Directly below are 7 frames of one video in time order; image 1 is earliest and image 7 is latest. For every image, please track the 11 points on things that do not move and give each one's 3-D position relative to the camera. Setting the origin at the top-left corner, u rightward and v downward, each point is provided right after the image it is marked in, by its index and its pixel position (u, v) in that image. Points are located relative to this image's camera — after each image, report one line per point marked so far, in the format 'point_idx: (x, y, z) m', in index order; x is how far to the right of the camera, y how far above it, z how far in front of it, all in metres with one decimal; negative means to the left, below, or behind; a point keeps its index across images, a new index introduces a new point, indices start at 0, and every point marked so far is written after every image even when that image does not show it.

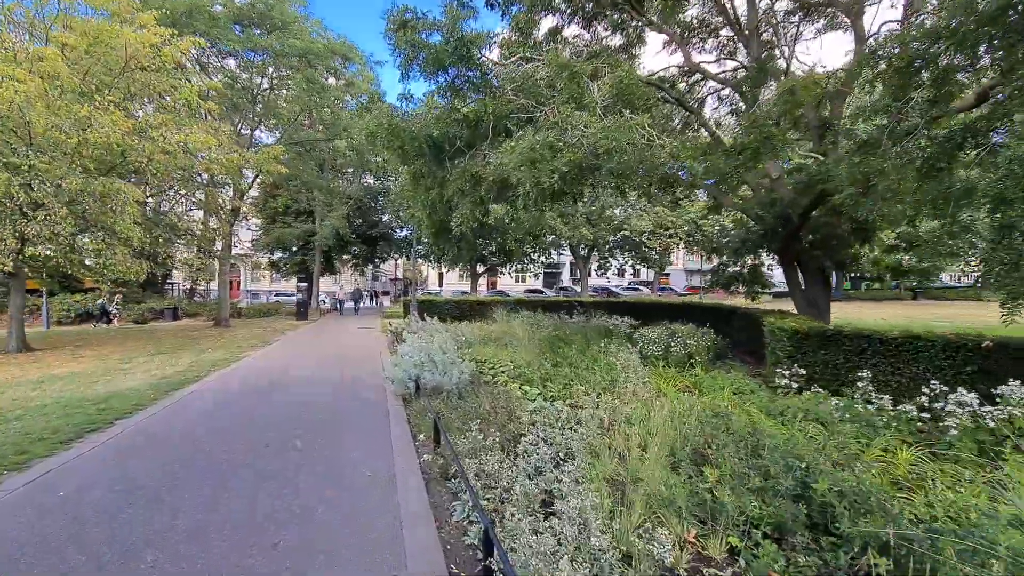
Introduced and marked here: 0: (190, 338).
0: (-9.8, -1.5, +14.8) m
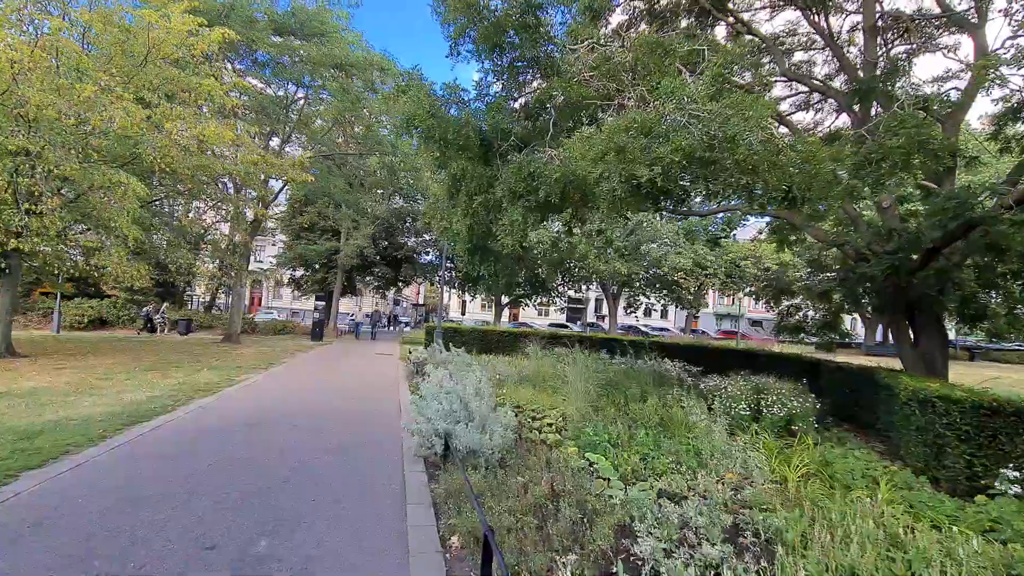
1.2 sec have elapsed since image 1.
0: (-8.9, -1.9, +13.5) m
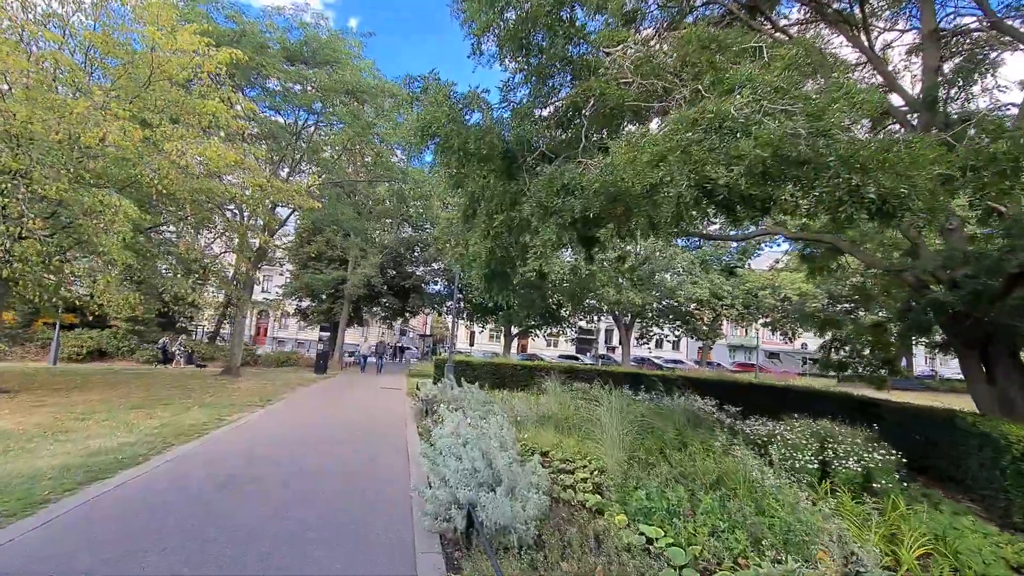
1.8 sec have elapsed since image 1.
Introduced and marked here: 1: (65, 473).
0: (-8.5, -2.6, +12.6) m
1: (-4.4, -1.8, +4.7) m
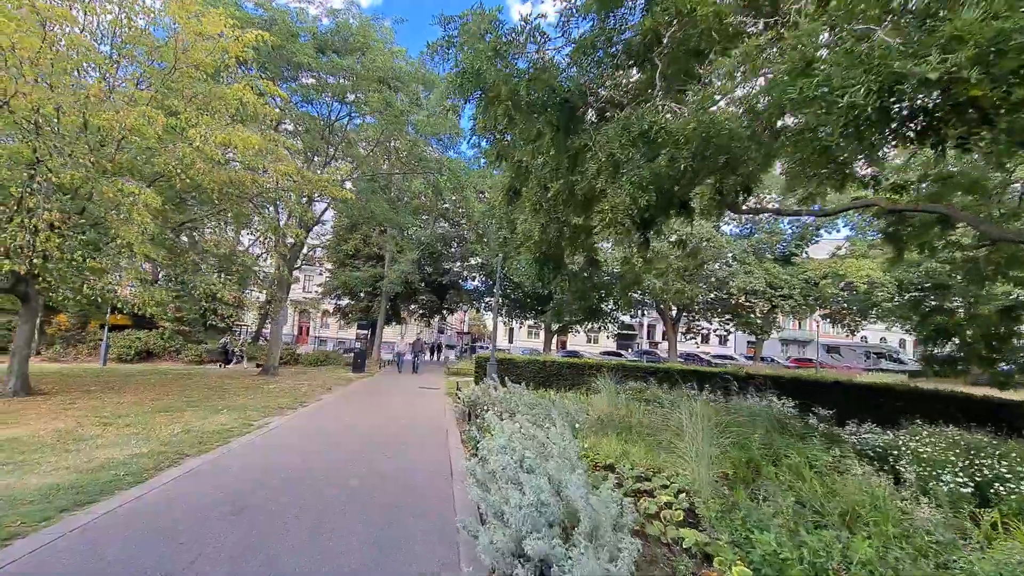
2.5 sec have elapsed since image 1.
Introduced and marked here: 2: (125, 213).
0: (-7.3, -2.6, +12.2) m
1: (-3.8, -1.7, +4.1) m
2: (-7.1, +1.4, +8.9) m
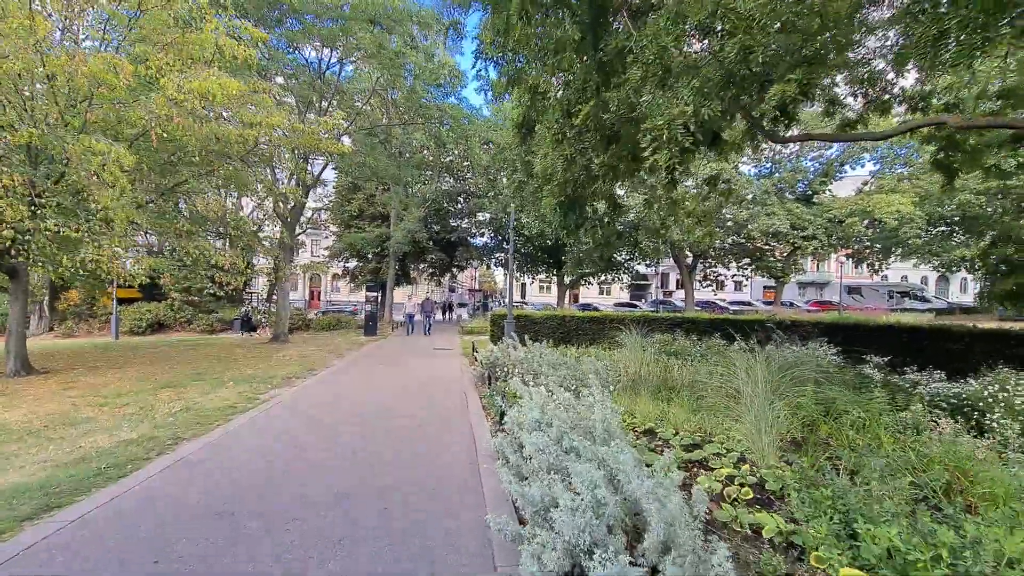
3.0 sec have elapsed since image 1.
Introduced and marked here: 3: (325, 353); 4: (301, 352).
0: (-6.8, -1.8, +11.8) m
1: (-3.6, -1.5, +3.5) m
2: (-6.9, +1.9, +8.1) m
3: (-5.0, -1.7, +13.0) m
4: (-5.8, -1.7, +13.3) m
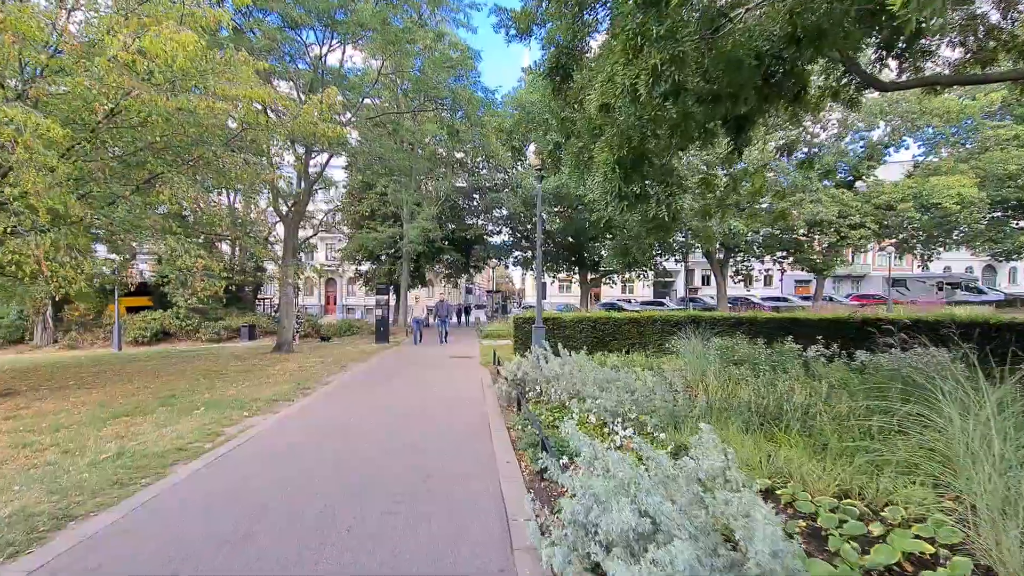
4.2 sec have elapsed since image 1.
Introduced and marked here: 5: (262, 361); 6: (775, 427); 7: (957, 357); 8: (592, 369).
0: (-6.2, -1.9, +10.4) m
1: (-3.3, -1.5, +2.0) m
2: (-6.5, +1.7, +6.7) m
3: (-4.4, -1.8, +11.5) m
4: (-5.2, -1.8, +11.8) m
5: (-6.5, -1.9, +12.6) m
6: (+2.5, -1.3, +4.7) m
7: (+5.5, -0.9, +5.8) m
8: (+1.0, -1.1, +6.7) m
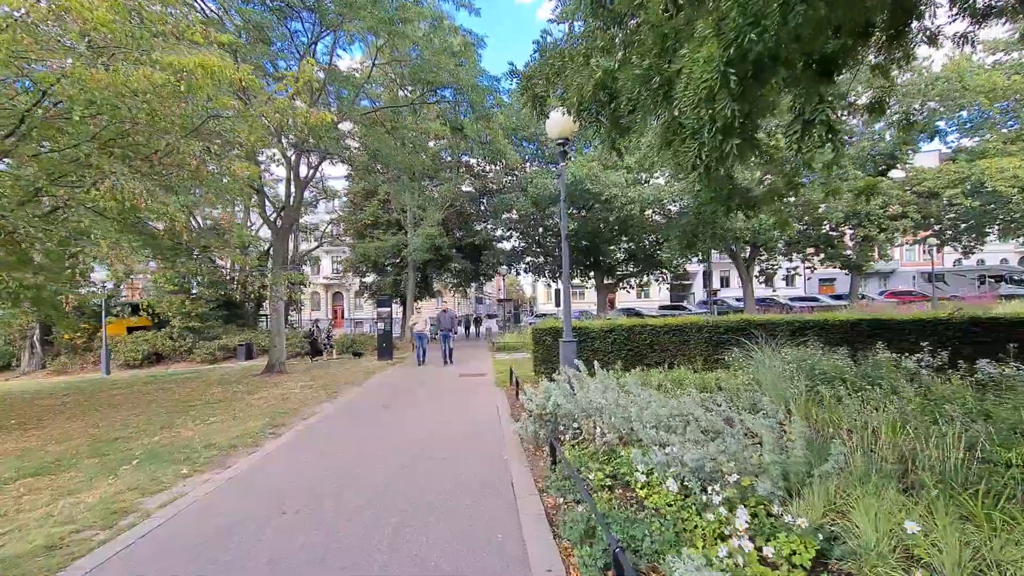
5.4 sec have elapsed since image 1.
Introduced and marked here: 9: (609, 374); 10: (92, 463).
0: (-5.9, -2.2, +8.8) m
1: (-3.1, -1.6, +0.4) m
2: (-6.3, +1.5, +5.2) m
3: (-4.0, -2.1, +9.9) m
4: (-4.8, -2.1, +10.2) m
5: (-6.1, -2.3, +11.1) m
6: (+2.7, -1.2, +3.0) m
7: (+5.8, -0.8, +4.0) m
8: (+1.3, -1.1, +5.0) m
9: (+1.3, -1.1, +6.4) m
10: (-4.7, -1.9, +5.3) m
